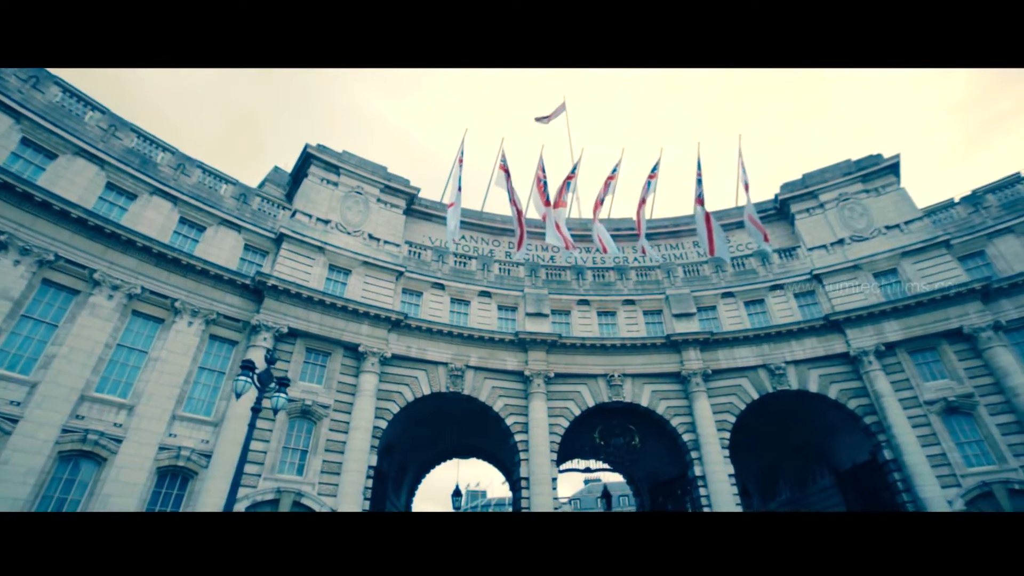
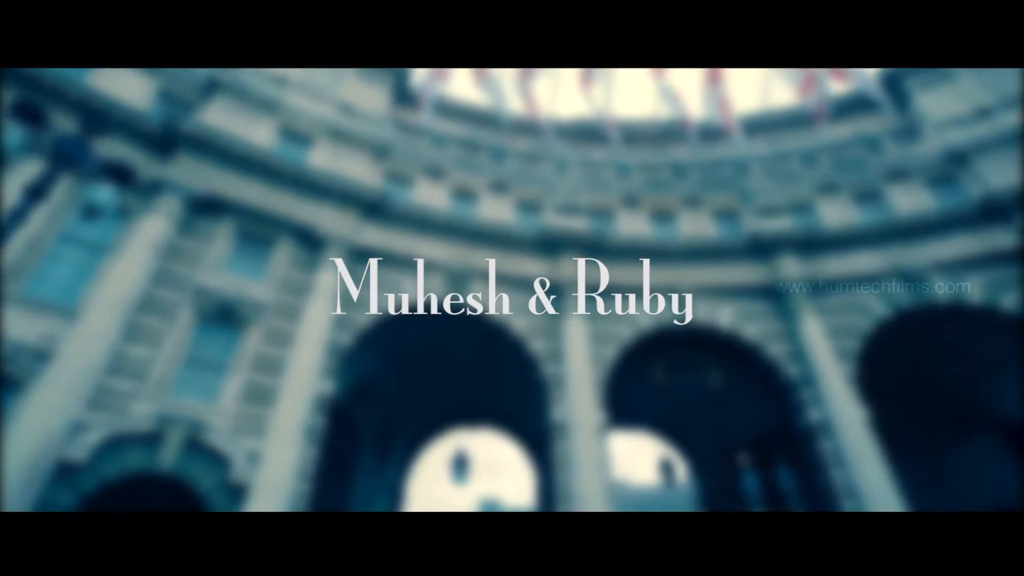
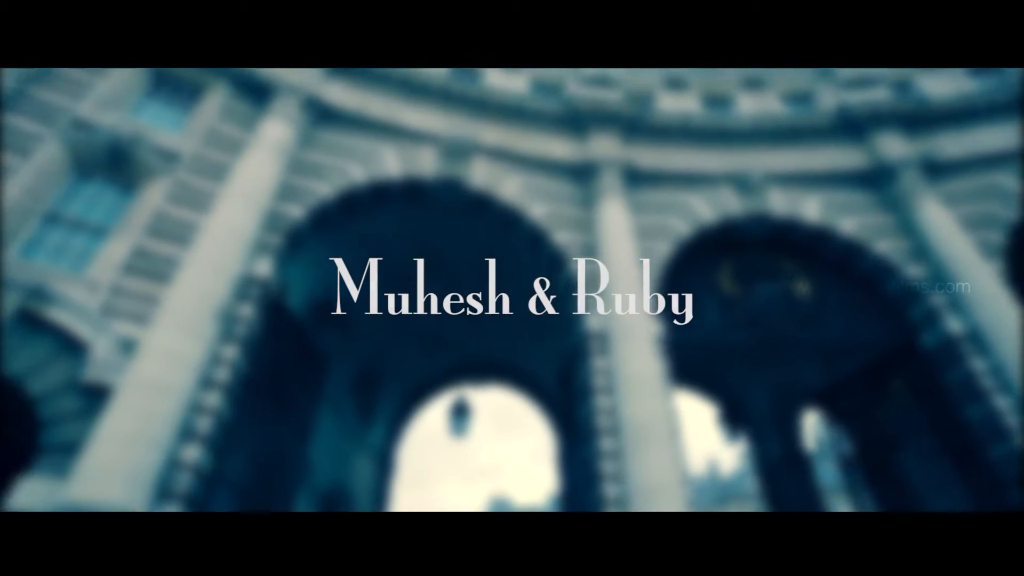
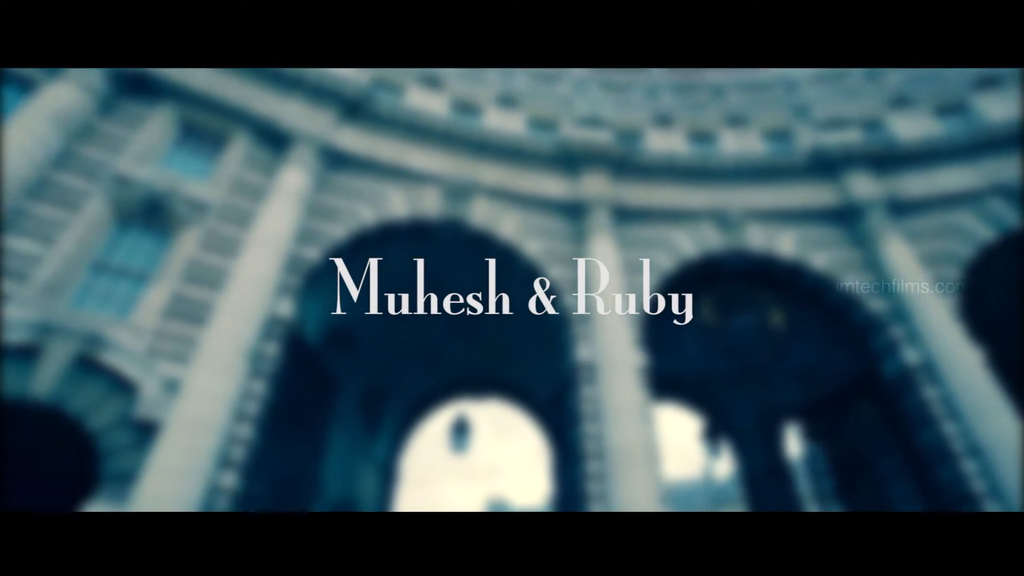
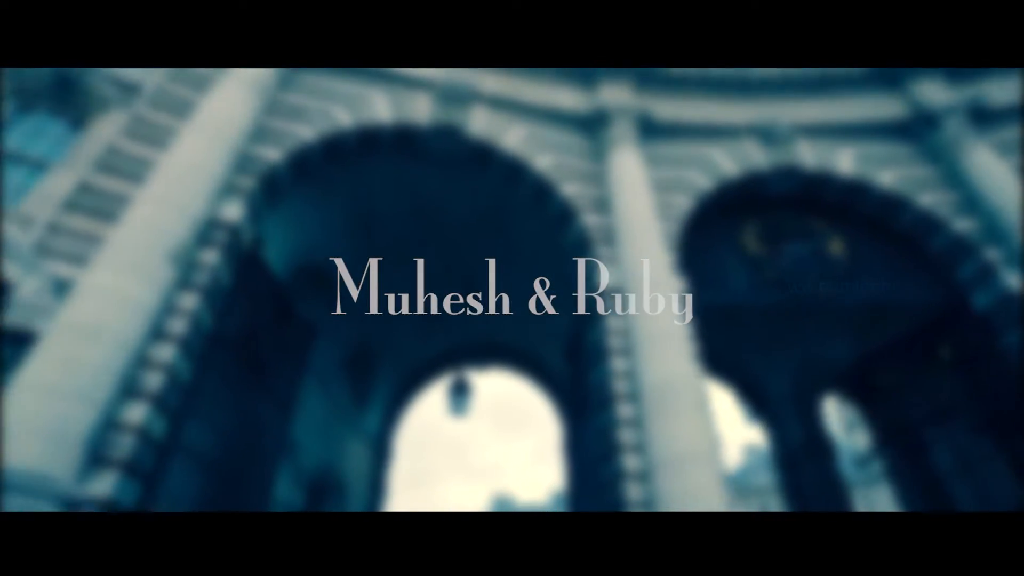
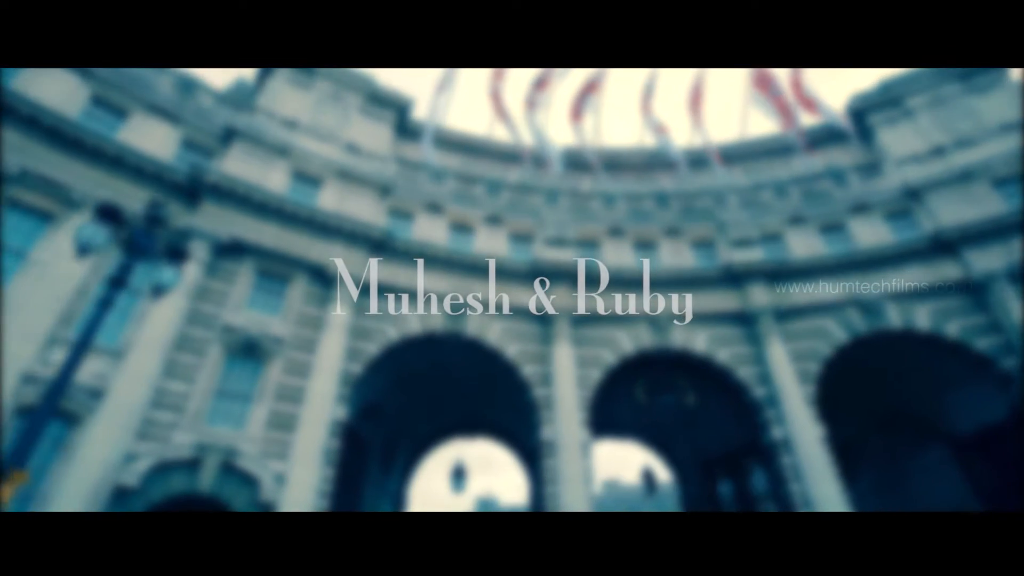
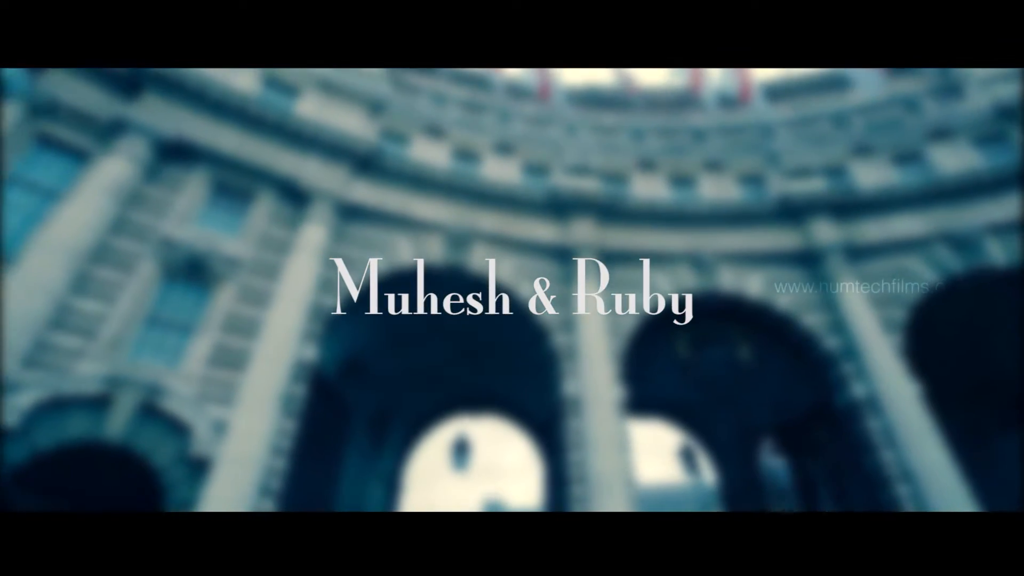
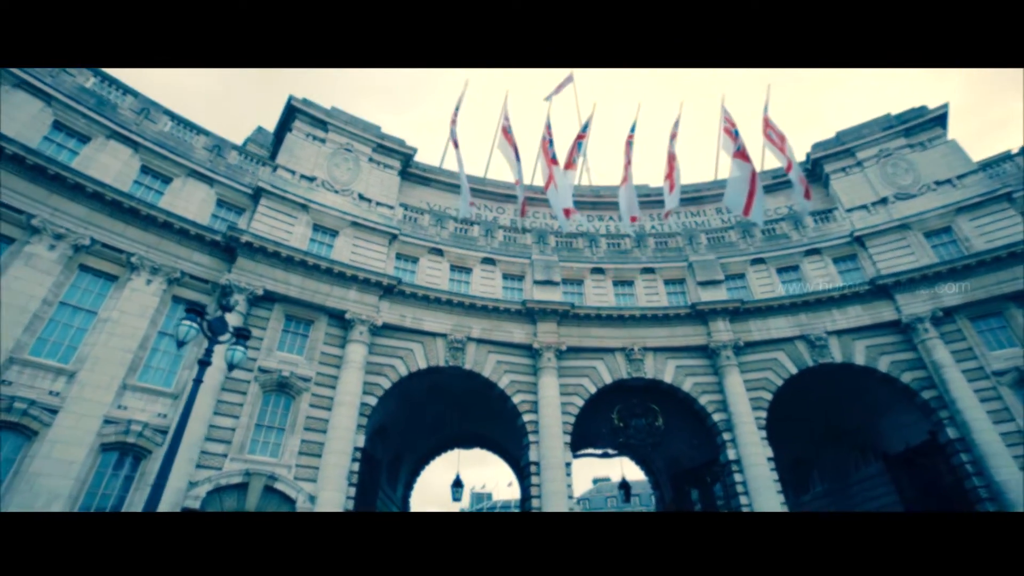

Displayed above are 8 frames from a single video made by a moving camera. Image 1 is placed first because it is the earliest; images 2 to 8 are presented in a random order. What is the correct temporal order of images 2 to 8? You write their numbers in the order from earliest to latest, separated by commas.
8, 6, 2, 7, 4, 3, 5
